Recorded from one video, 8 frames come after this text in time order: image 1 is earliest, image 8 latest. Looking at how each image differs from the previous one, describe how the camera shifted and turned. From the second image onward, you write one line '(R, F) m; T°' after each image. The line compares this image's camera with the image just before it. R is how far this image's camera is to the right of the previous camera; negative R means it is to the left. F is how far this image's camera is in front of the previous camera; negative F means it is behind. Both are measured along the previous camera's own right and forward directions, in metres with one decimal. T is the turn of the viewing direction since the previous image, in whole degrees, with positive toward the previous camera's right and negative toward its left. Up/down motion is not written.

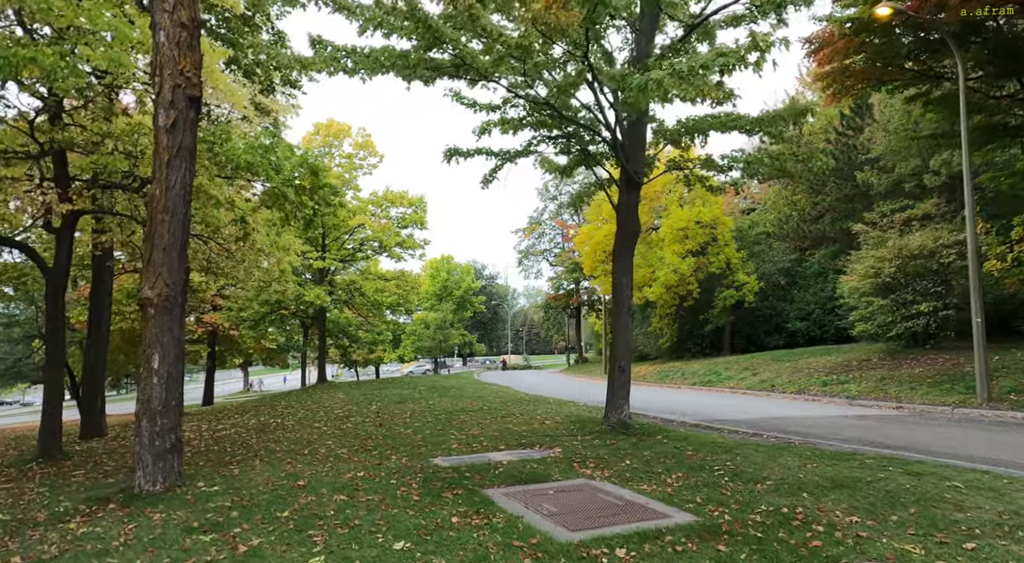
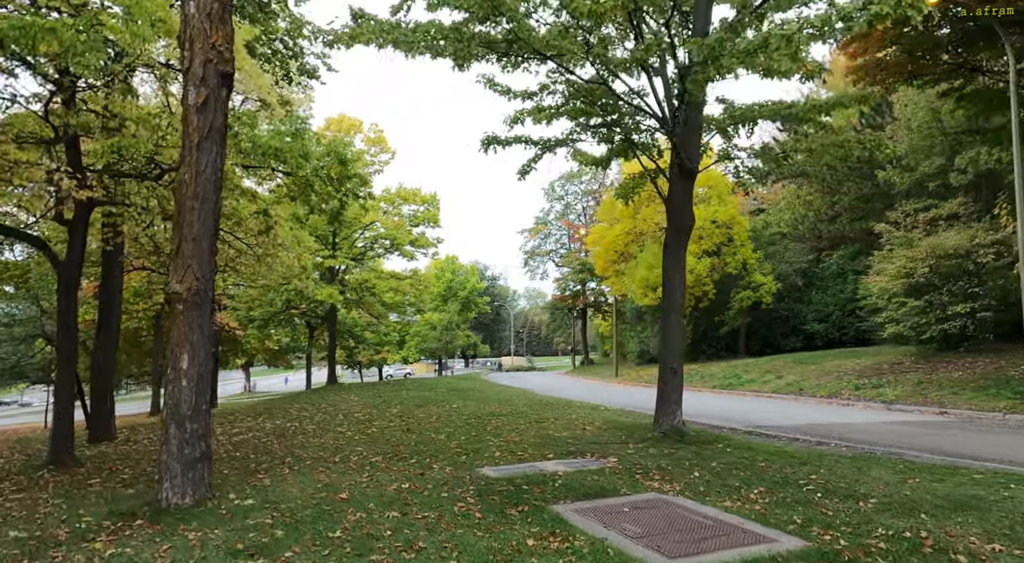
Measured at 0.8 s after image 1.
(-0.7, +0.7) m; 0°
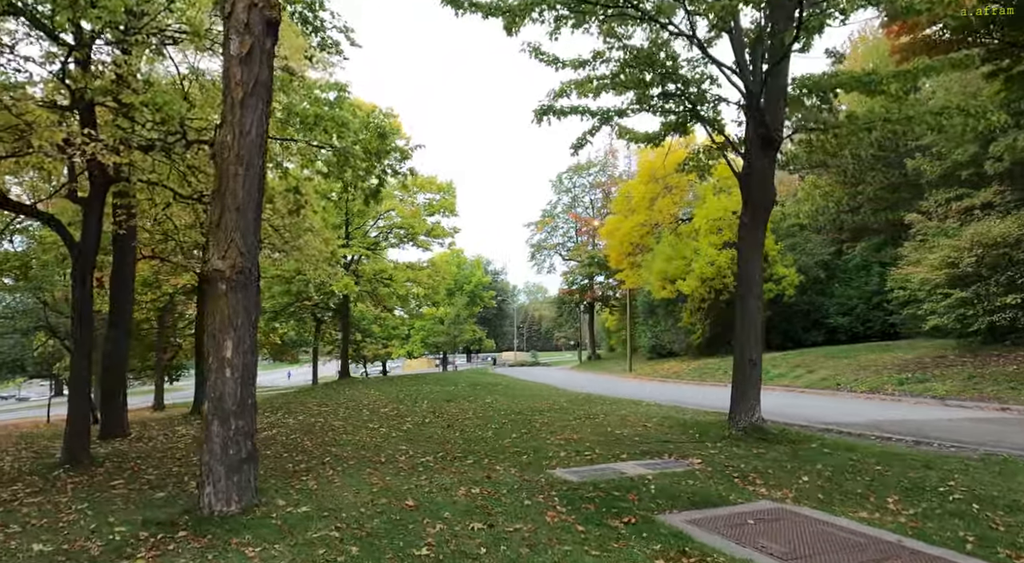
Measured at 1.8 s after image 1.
(-0.9, +0.9) m; 0°
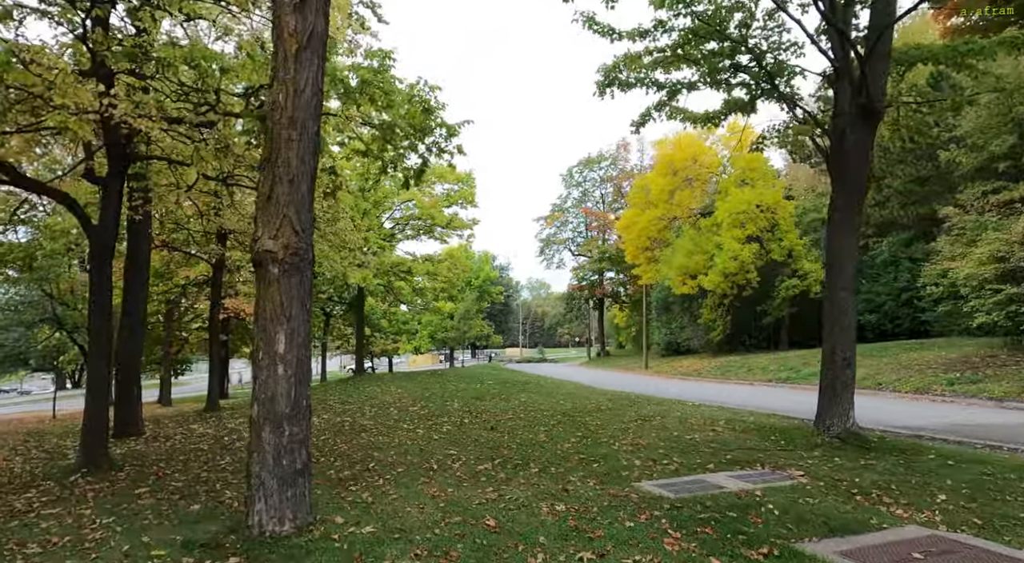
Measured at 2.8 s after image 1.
(-0.8, +0.9) m; 0°
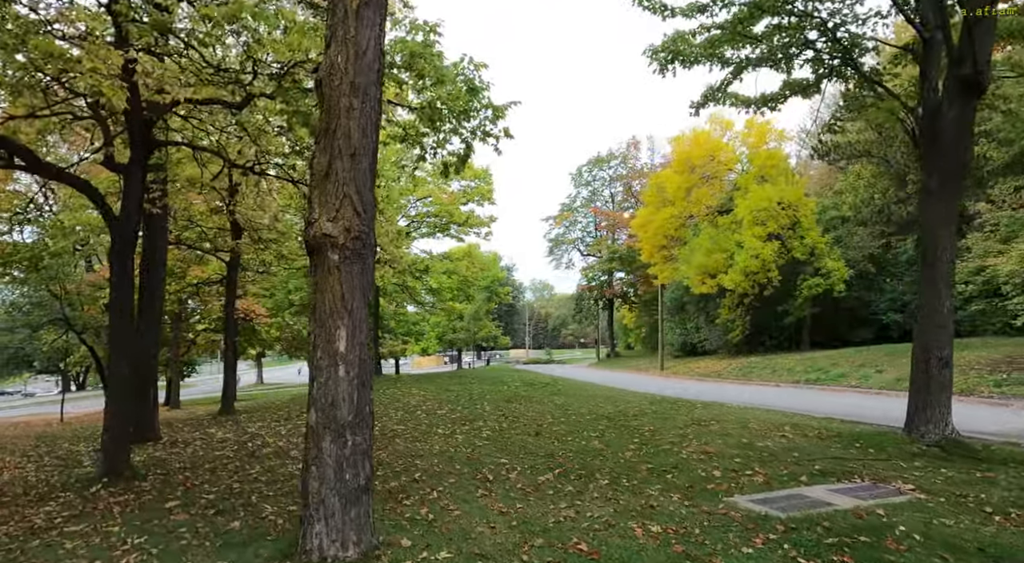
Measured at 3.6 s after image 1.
(-0.7, +0.7) m; 0°
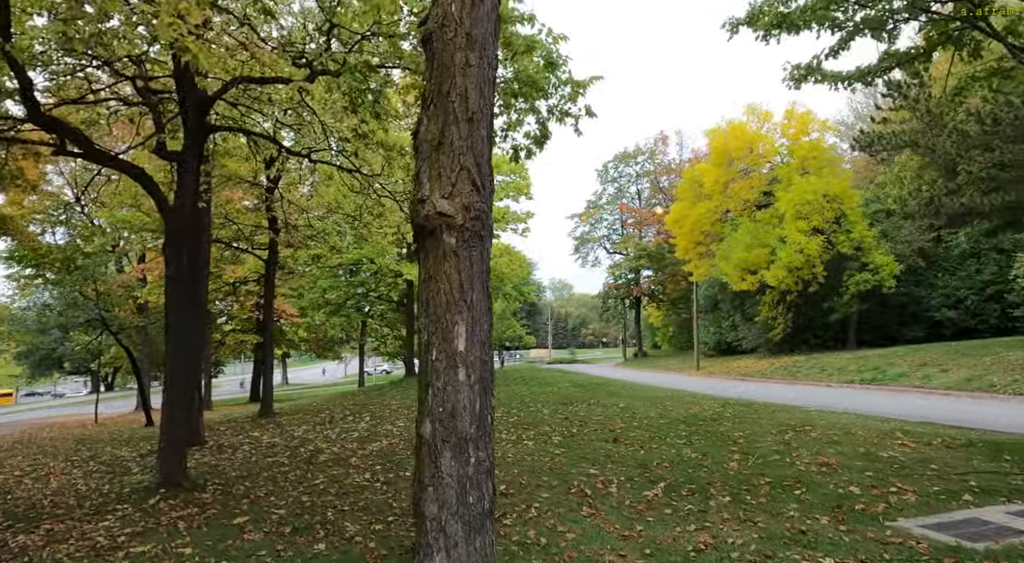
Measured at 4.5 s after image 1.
(-0.8, +0.7) m; -2°
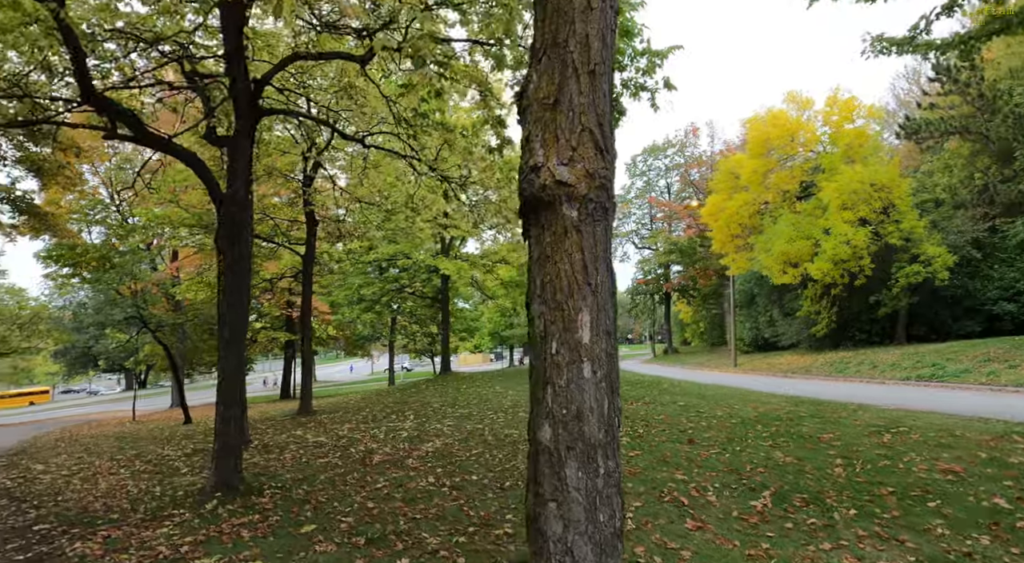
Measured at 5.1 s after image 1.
(-0.6, +0.6) m; -2°
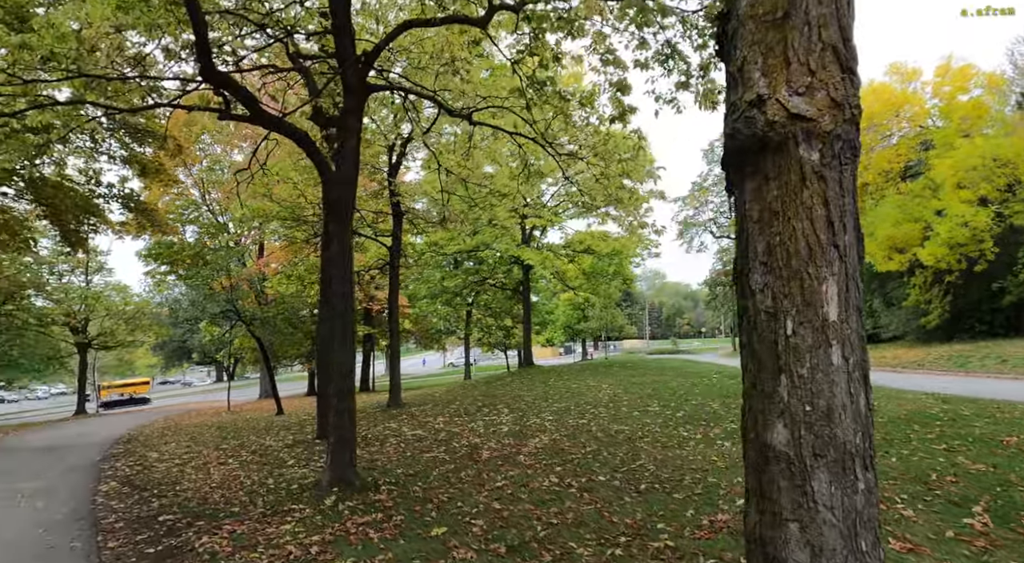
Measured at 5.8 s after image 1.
(-0.6, +0.6) m; -6°
